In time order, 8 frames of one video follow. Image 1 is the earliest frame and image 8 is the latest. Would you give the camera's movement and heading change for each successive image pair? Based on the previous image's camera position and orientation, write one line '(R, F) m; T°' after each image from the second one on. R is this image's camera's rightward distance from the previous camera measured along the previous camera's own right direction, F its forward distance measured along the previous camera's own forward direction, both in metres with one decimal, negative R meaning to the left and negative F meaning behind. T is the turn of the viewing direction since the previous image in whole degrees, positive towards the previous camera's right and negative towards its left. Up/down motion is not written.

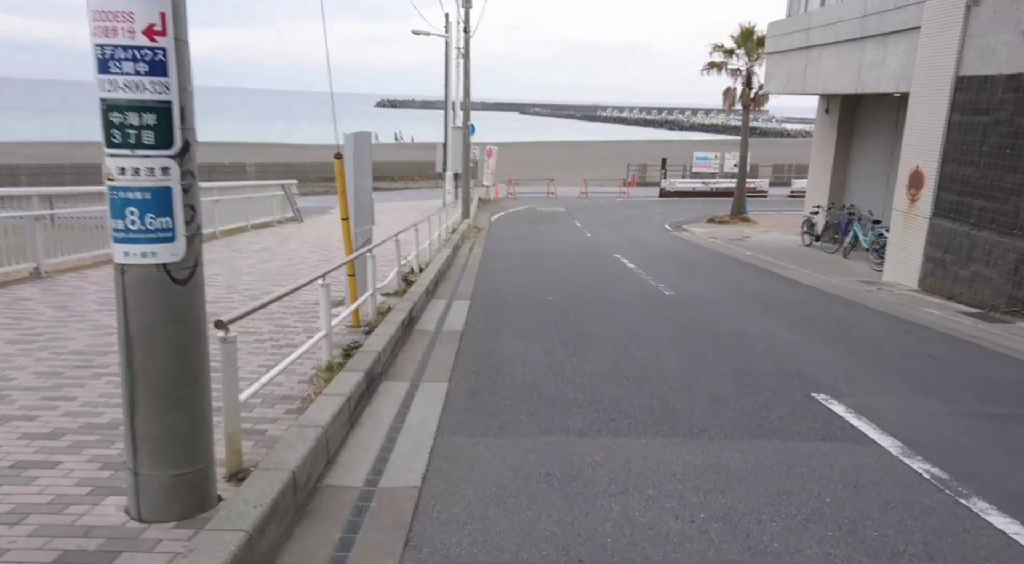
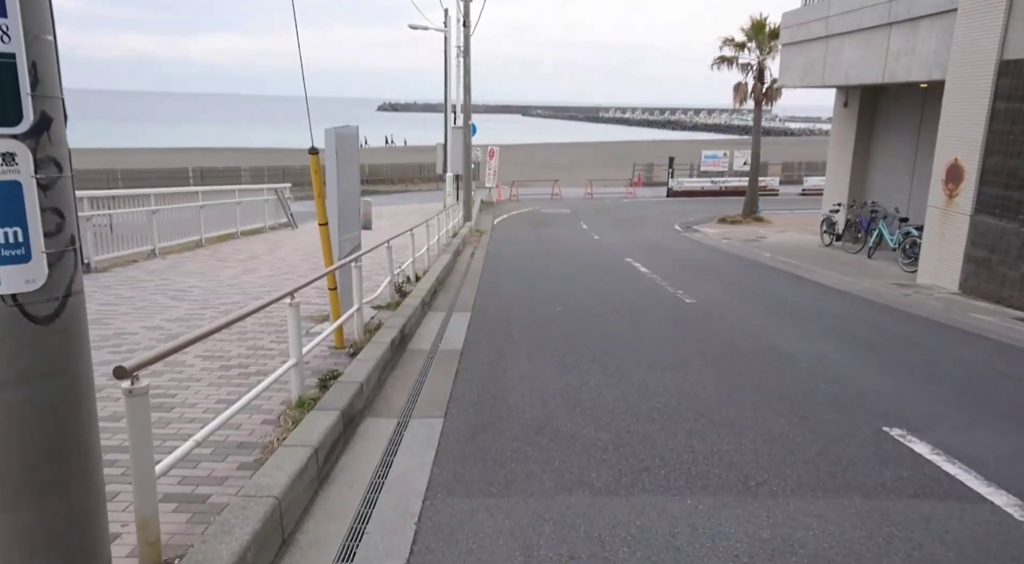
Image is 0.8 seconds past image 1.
(0.0, +0.9) m; 0°
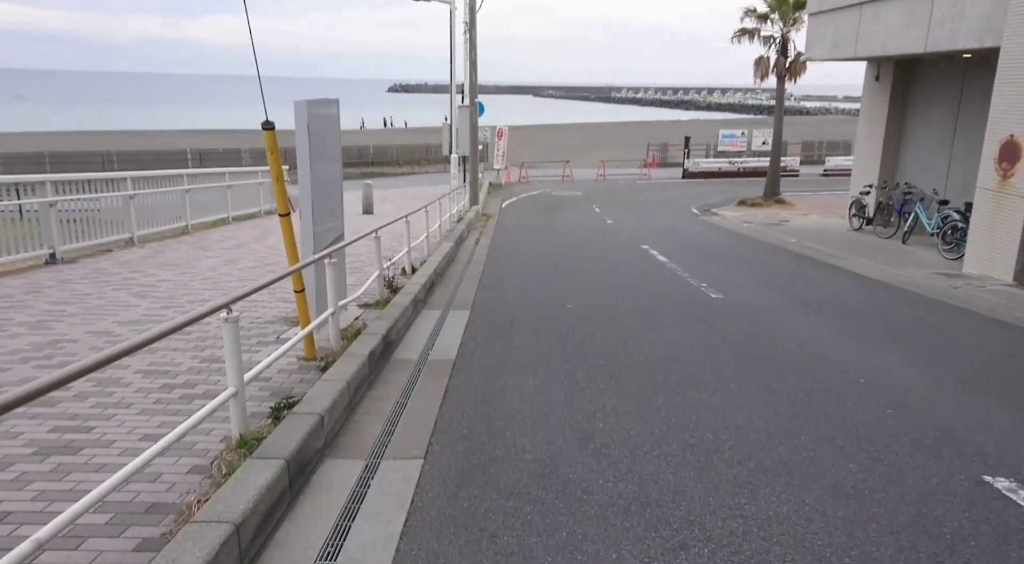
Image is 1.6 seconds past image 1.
(+0.1, +1.0) m; -1°
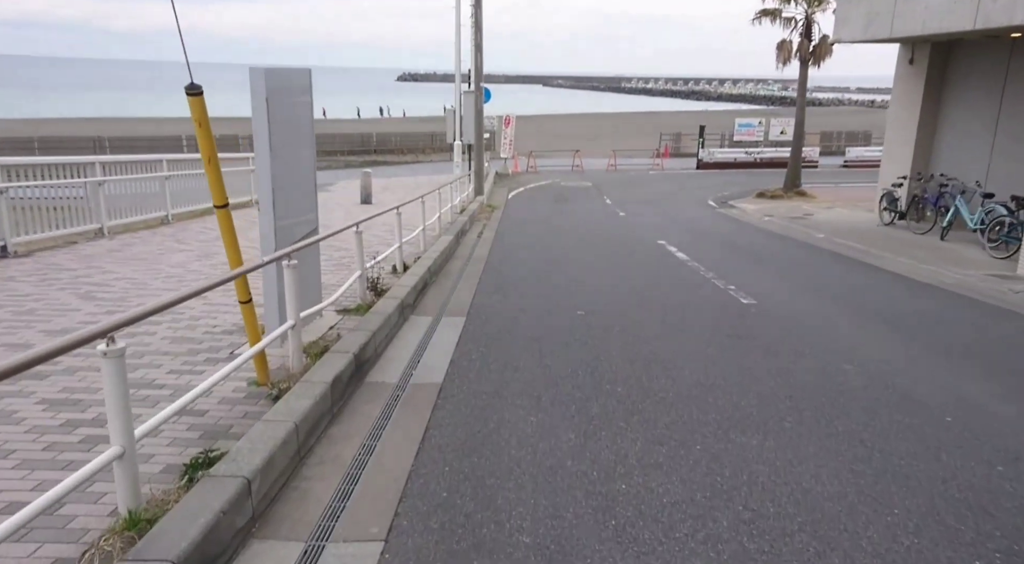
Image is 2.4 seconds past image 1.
(+0.1, +1.0) m; -1°
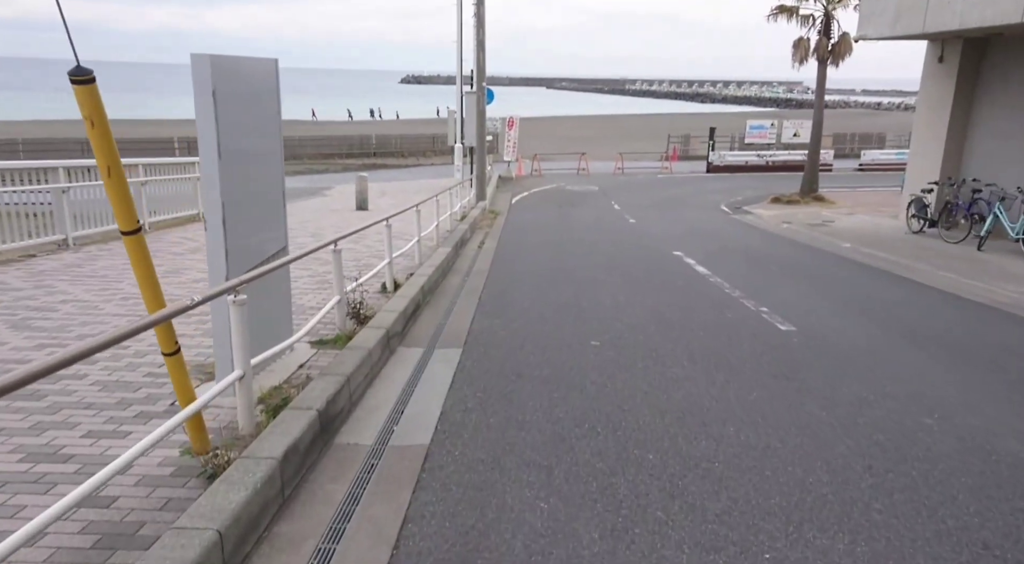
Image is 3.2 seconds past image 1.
(0.0, +0.9) m; 0°
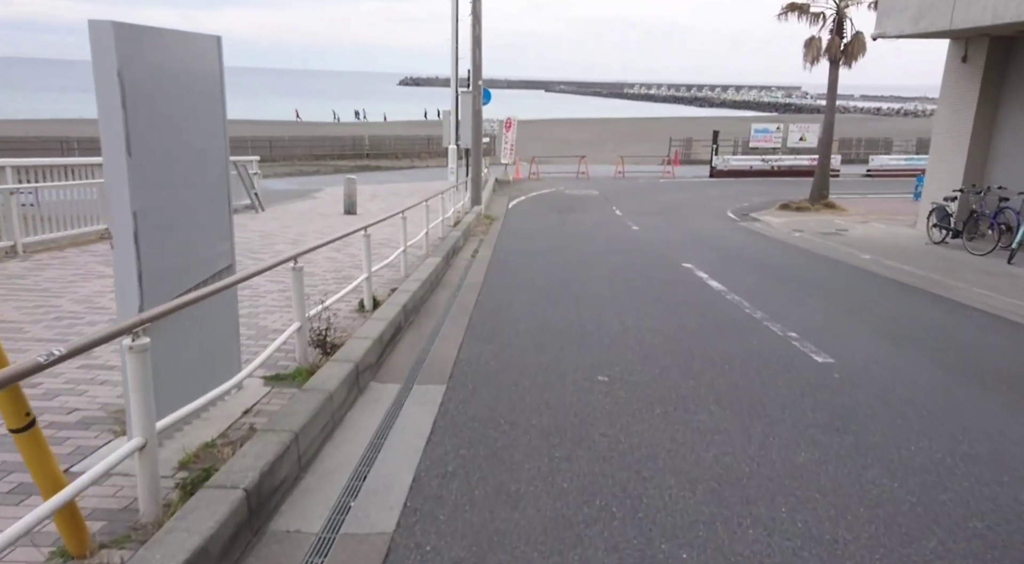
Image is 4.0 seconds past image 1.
(0.0, +0.9) m; 0°
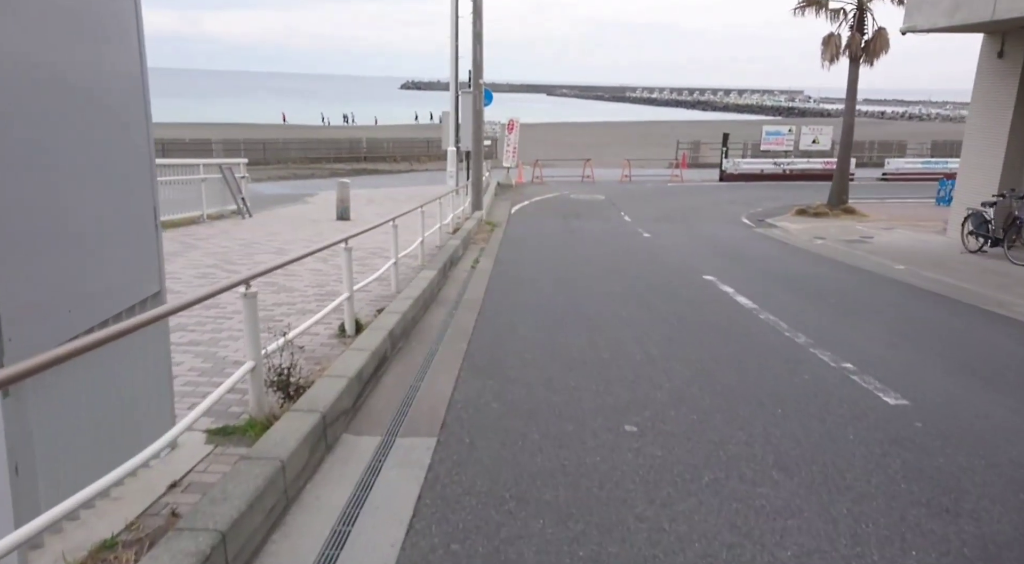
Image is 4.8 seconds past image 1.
(0.0, +0.9) m; 0°
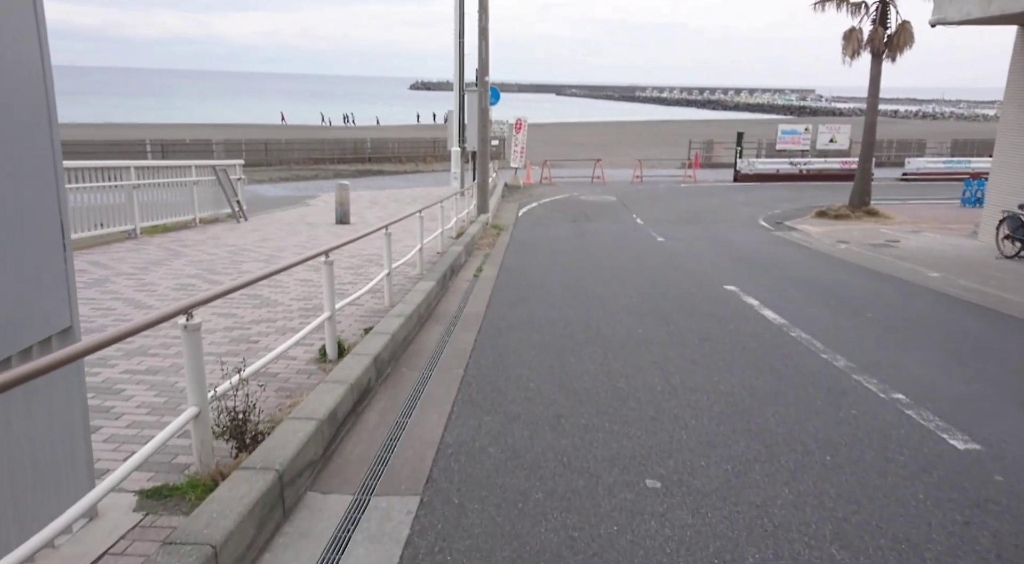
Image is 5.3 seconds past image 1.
(+0.1, +0.7) m; -1°
